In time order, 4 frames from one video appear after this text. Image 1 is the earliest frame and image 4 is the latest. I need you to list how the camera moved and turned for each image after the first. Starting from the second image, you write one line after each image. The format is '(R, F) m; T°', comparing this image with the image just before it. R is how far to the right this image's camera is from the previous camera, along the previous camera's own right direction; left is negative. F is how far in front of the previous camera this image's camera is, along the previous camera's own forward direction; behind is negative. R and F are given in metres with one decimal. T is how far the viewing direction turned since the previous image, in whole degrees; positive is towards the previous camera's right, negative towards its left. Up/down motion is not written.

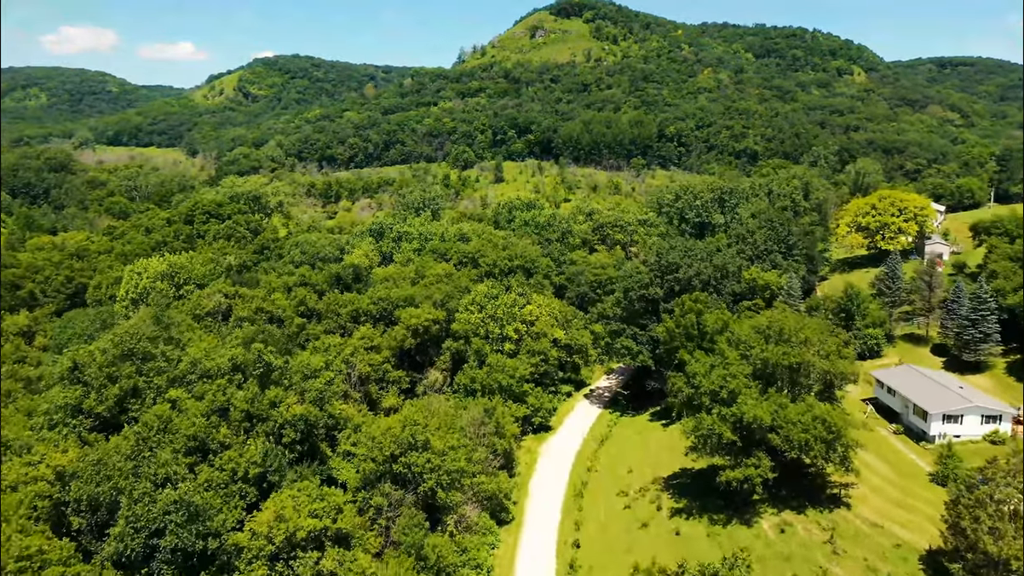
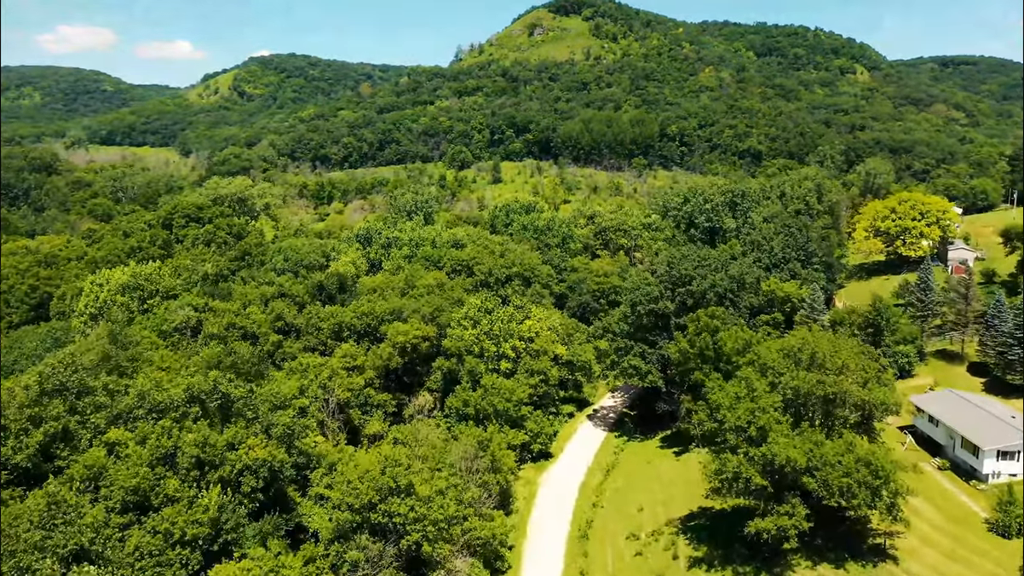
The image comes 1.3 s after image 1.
(+0.1, +4.6) m; 0°
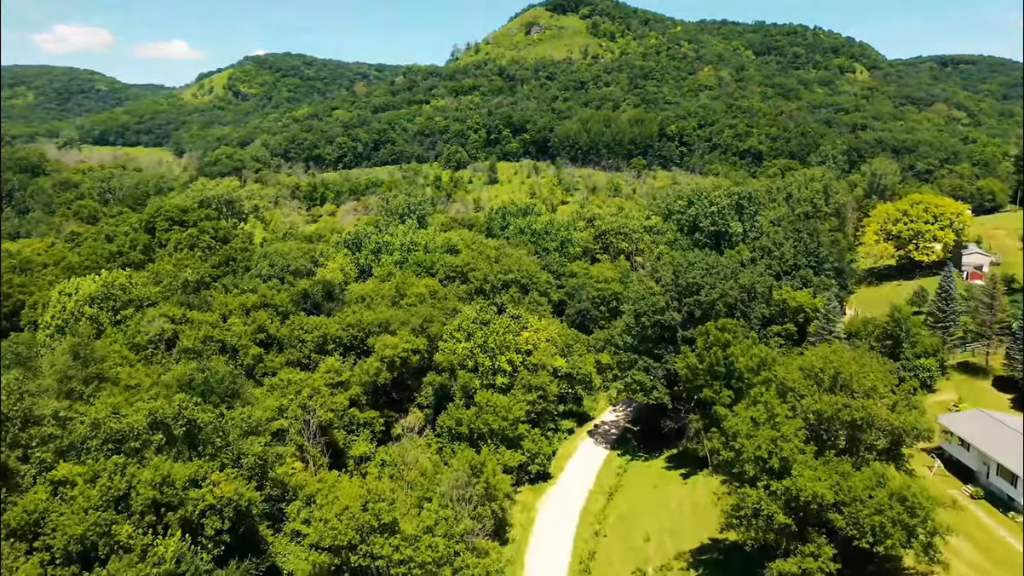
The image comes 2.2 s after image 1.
(+0.1, +3.0) m; 0°
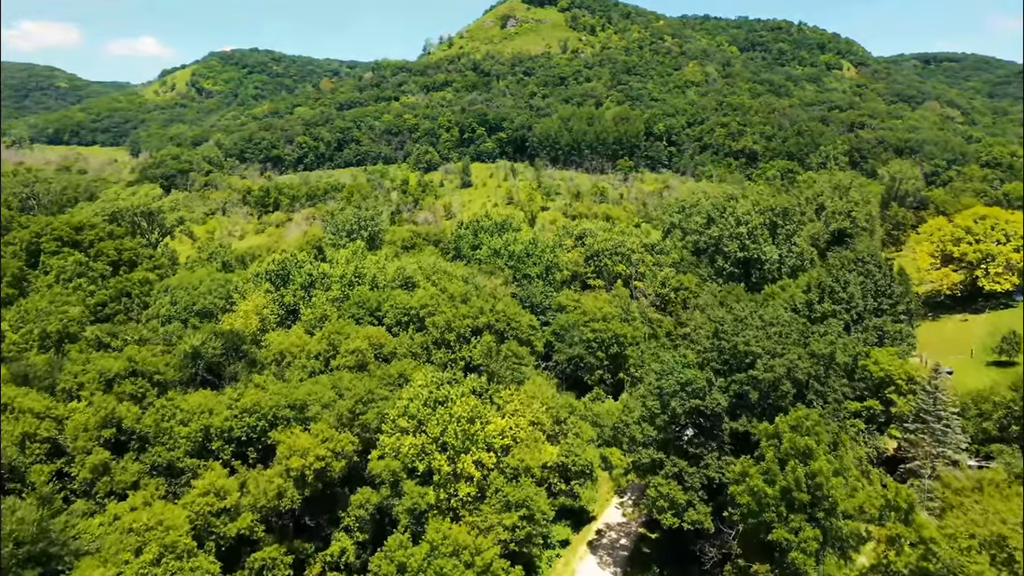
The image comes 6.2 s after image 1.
(+0.4, +14.3) m; +2°
